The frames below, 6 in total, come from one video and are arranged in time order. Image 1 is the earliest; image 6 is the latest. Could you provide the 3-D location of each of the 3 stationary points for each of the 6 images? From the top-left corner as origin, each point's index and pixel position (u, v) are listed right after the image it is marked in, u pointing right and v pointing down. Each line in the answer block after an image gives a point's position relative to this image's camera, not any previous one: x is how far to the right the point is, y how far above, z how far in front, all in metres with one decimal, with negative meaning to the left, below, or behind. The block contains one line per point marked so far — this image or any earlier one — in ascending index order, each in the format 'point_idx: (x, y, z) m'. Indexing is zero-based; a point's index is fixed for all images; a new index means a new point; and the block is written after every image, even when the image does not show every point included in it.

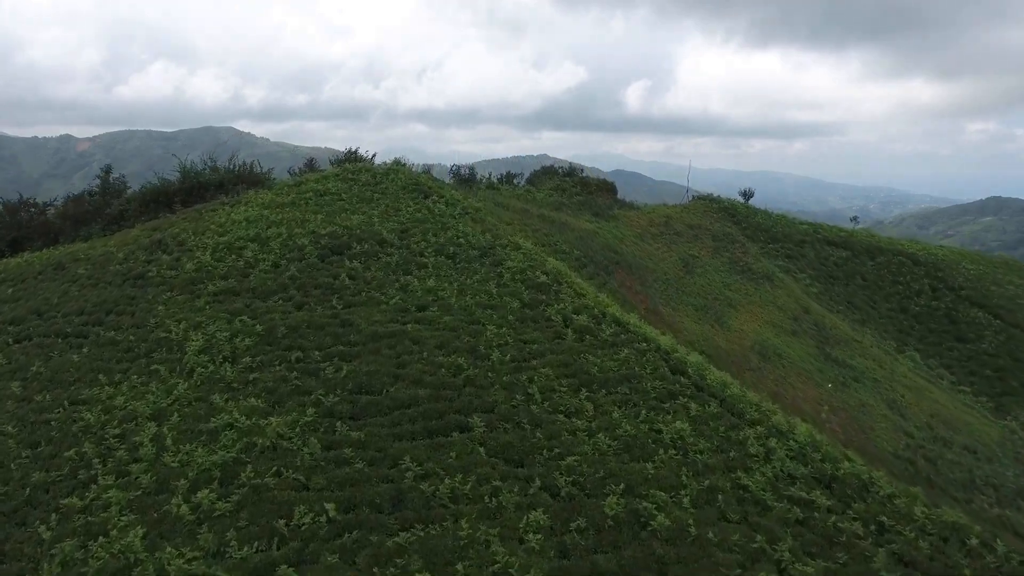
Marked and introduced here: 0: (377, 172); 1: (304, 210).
0: (-4.7, +4.1, +15.9) m
1: (-6.1, +2.3, +13.3) m
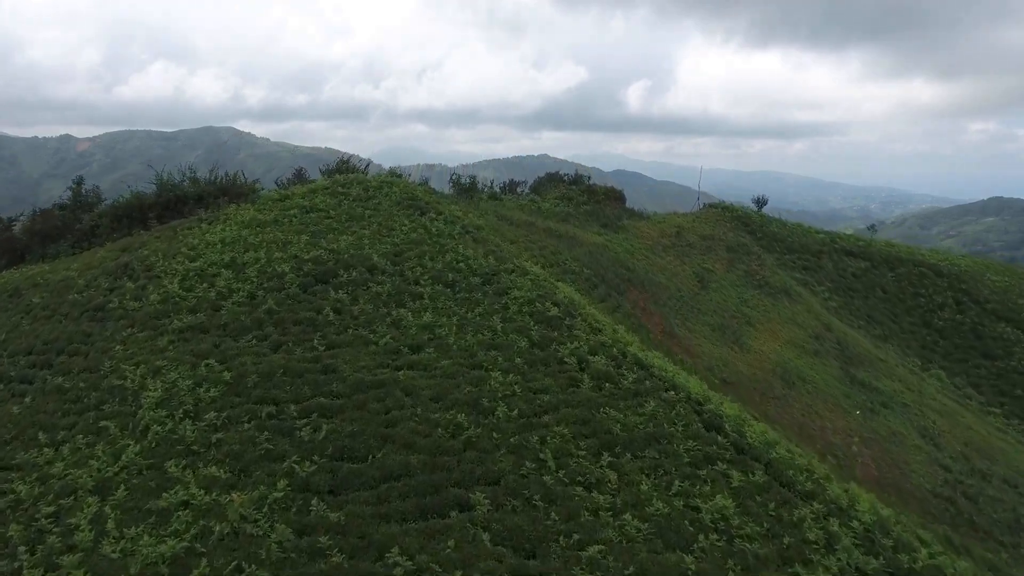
0: (-4.5, +3.3, +14.6) m
1: (-5.9, +1.5, +12.0) m
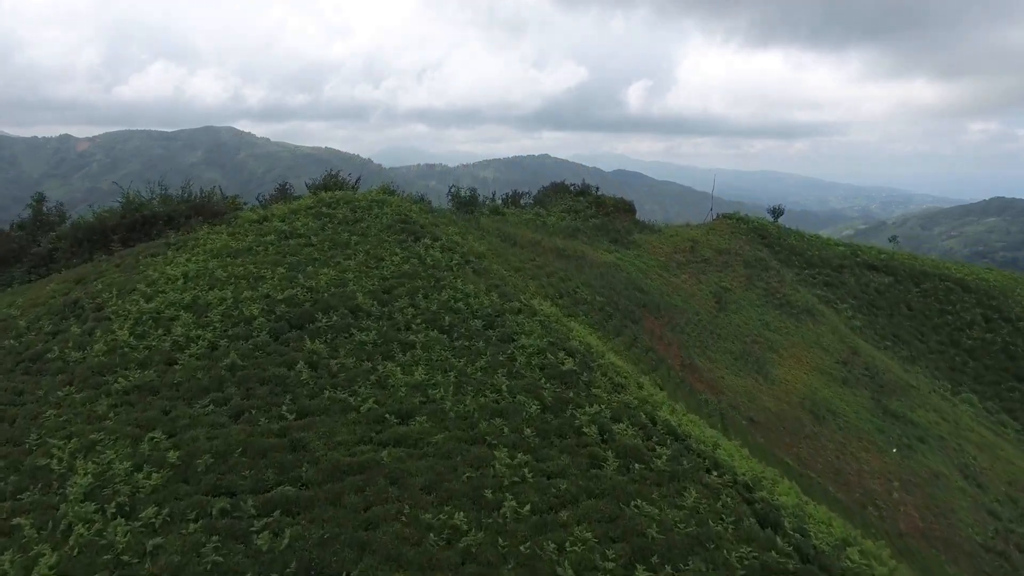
0: (-4.4, +2.4, +13.1) m
1: (-5.8, +0.6, +10.5) m
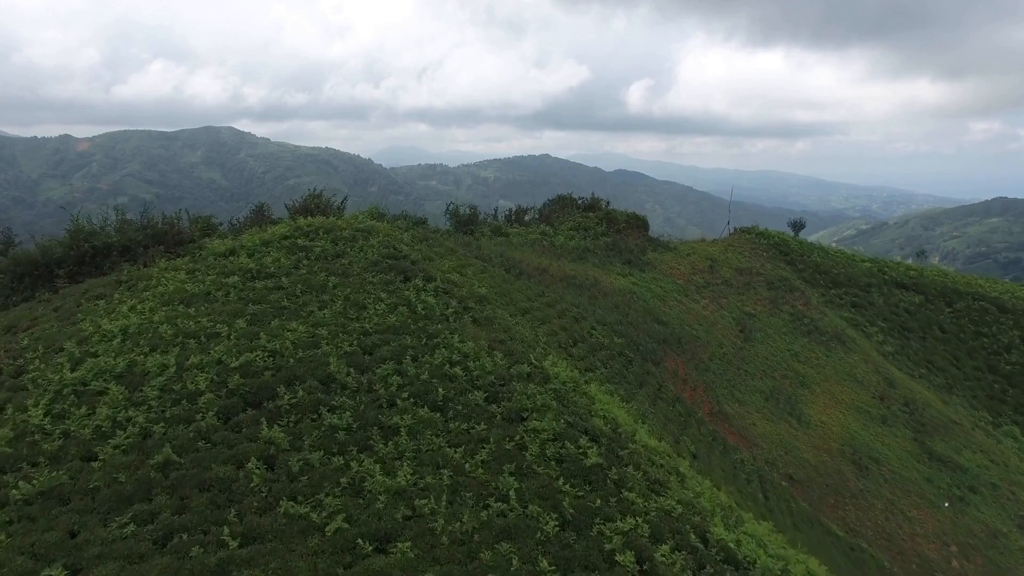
0: (-4.2, +1.4, +11.4) m
1: (-5.6, -0.5, +8.8) m
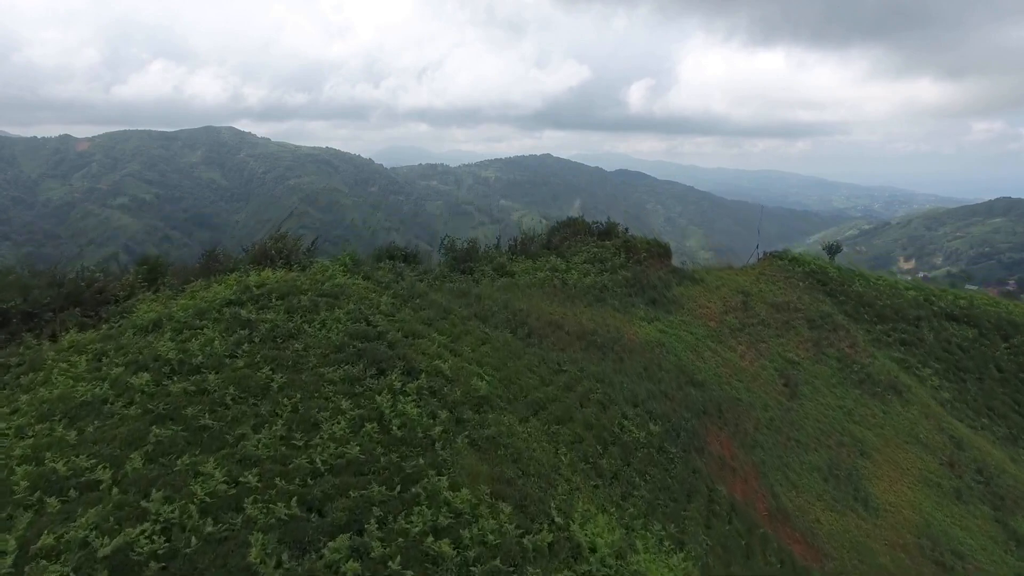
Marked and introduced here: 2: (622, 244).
0: (-4.1, -0.2, +8.8) m
1: (-5.5, -2.0, +6.2) m
2: (+4.4, +1.8, +18.6) m
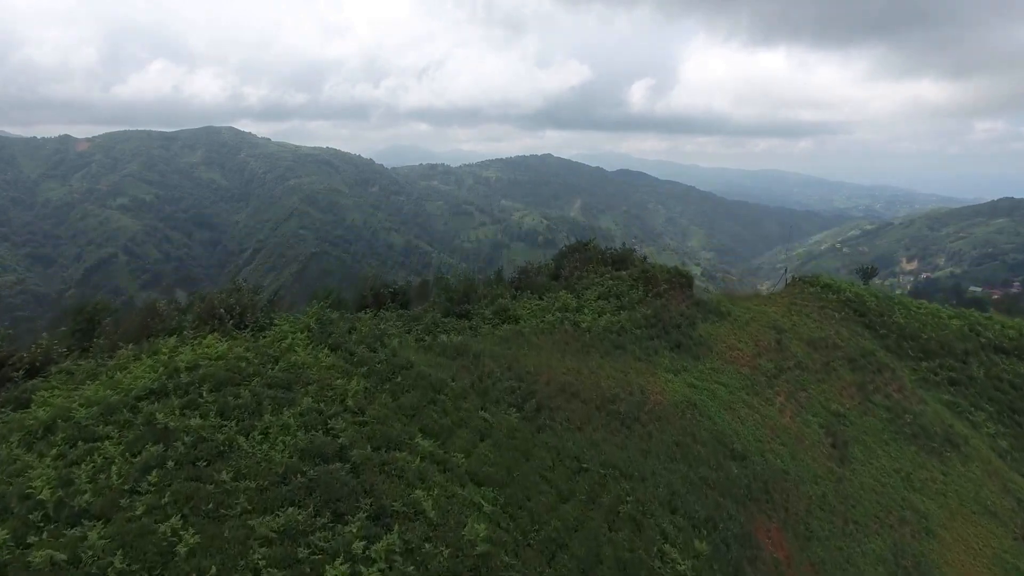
0: (-4.0, -1.5, +6.7) m
1: (-5.4, -3.3, +4.1) m
2: (+4.6, +0.5, +16.5) m
